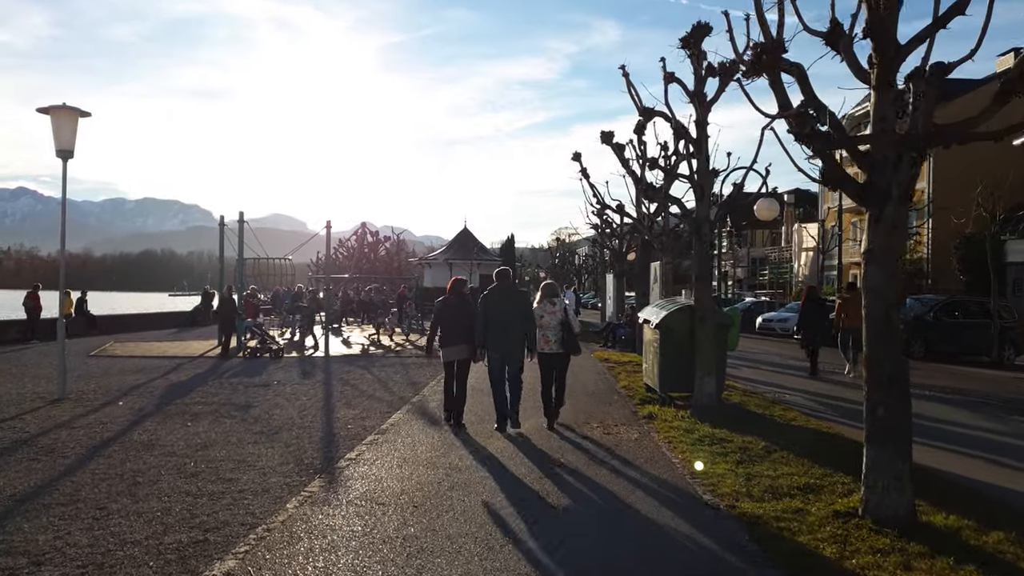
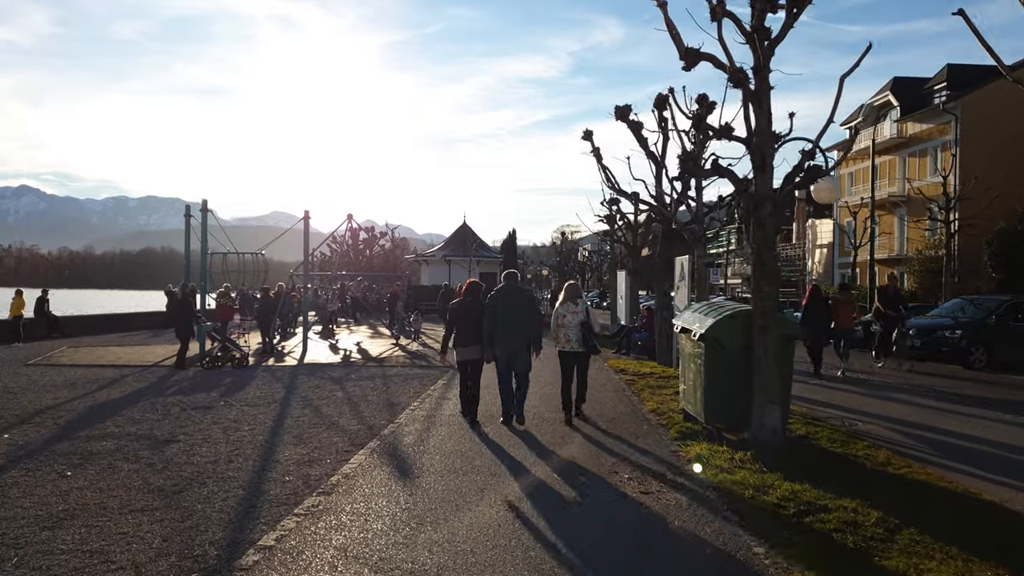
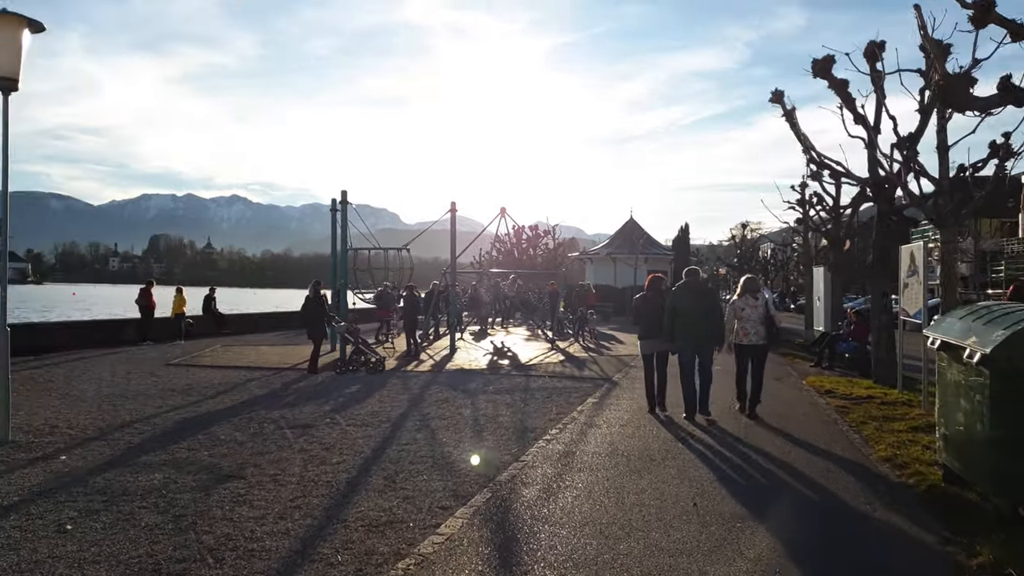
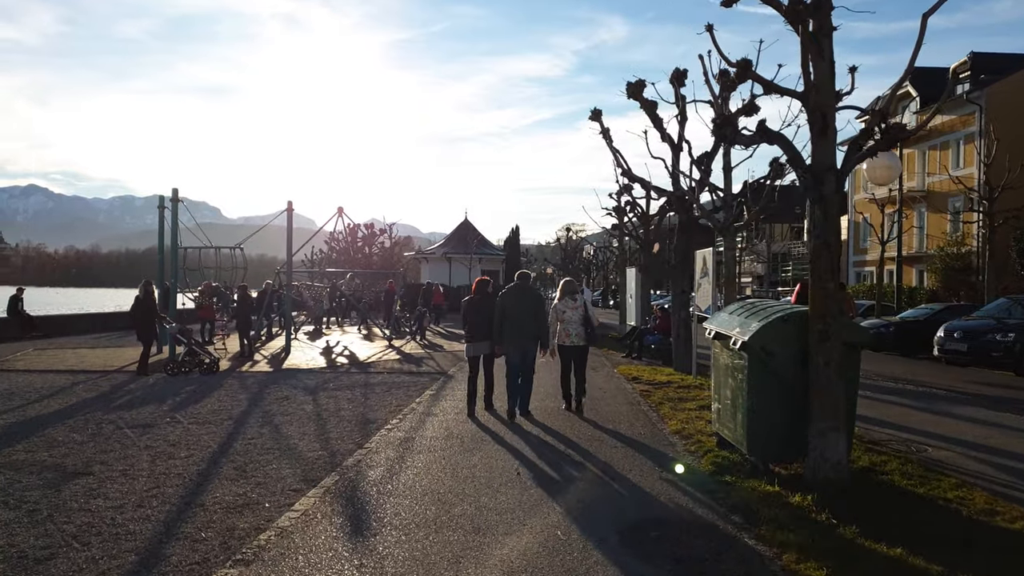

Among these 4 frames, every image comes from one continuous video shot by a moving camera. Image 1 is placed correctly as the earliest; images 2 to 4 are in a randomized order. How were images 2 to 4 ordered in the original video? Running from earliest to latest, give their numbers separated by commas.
2, 4, 3
